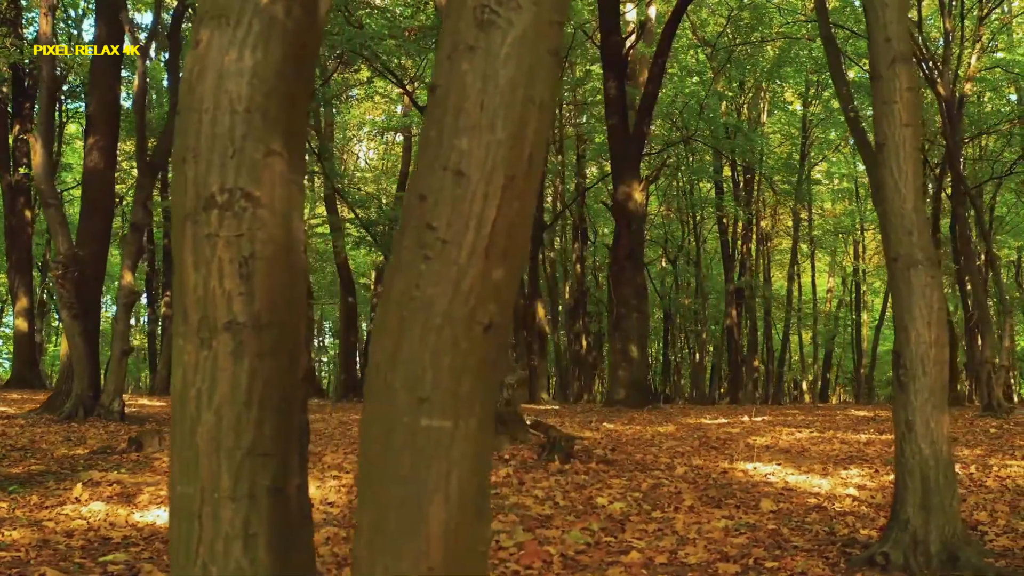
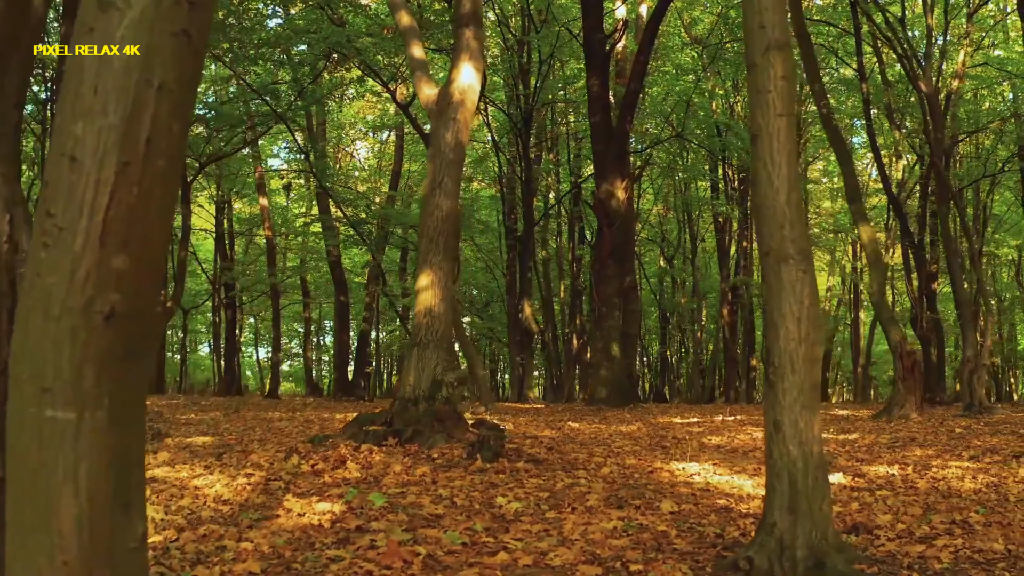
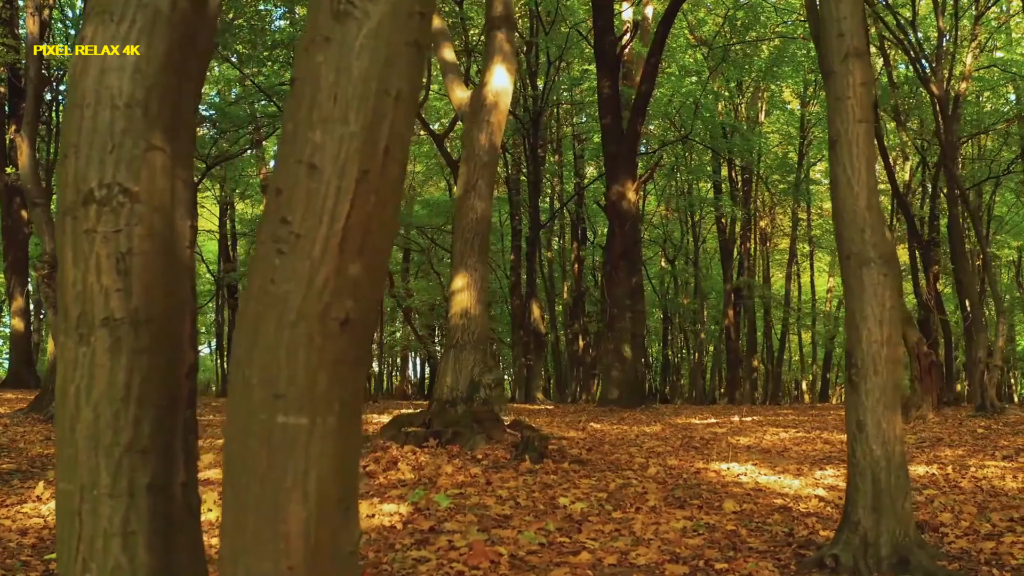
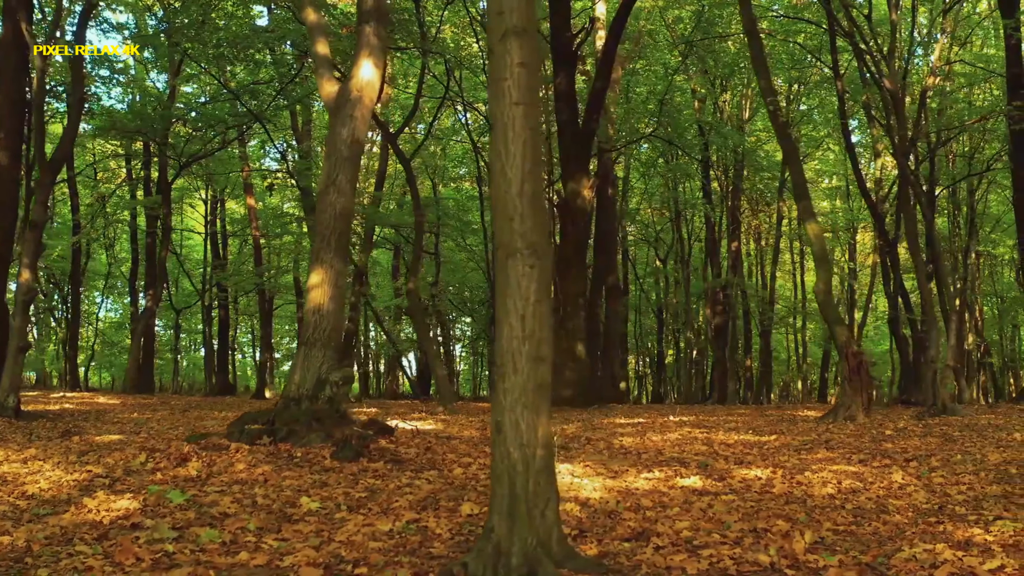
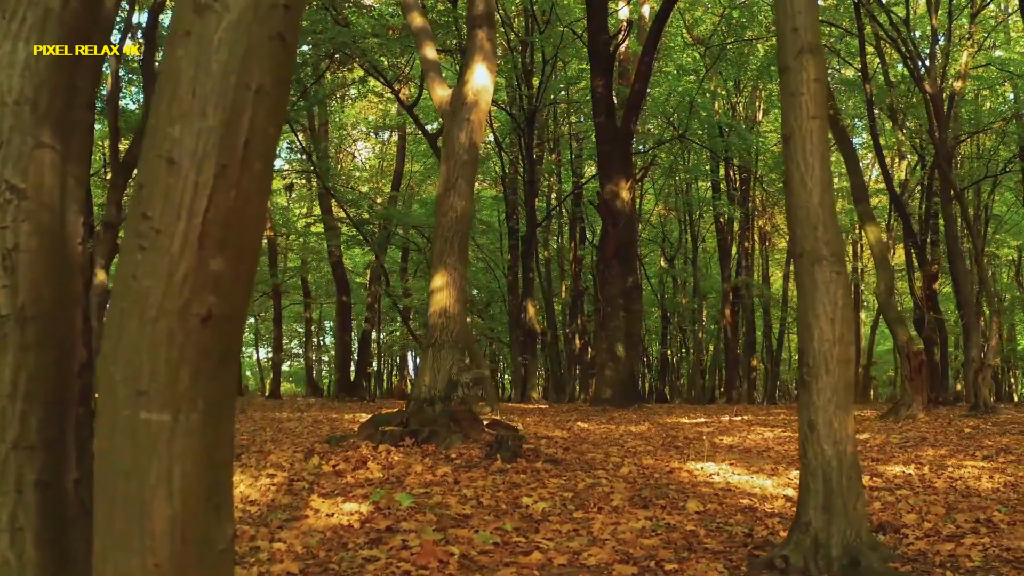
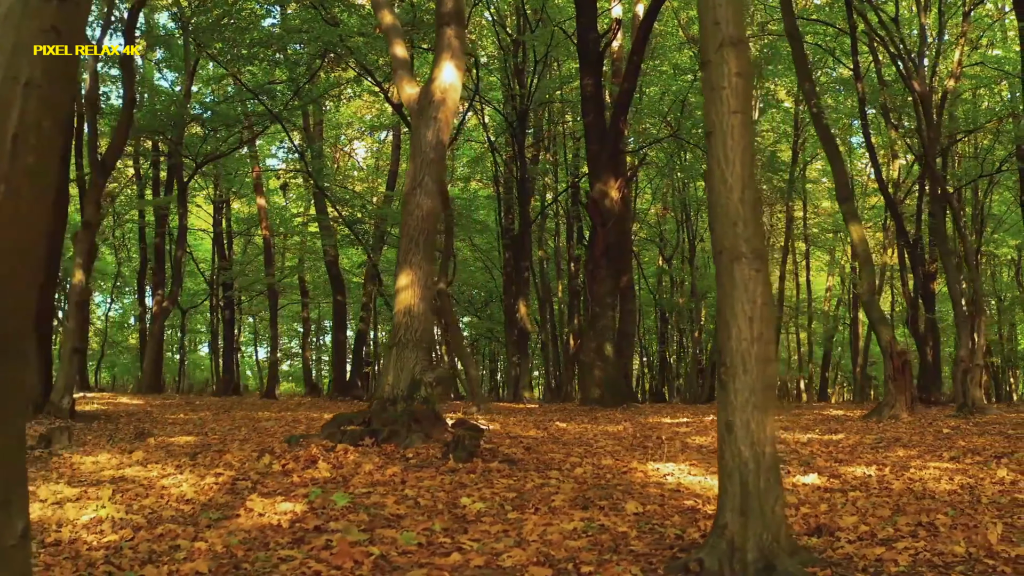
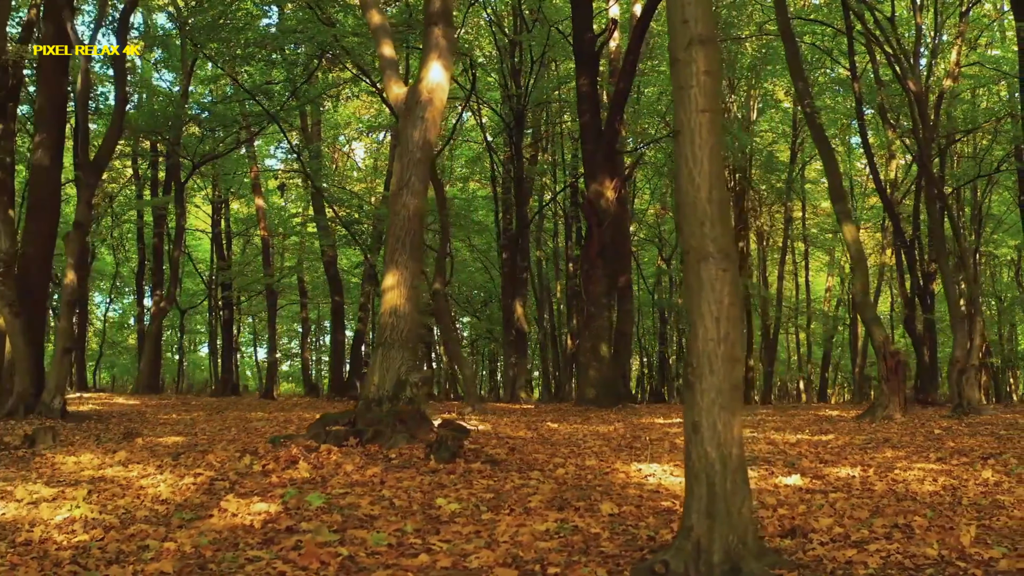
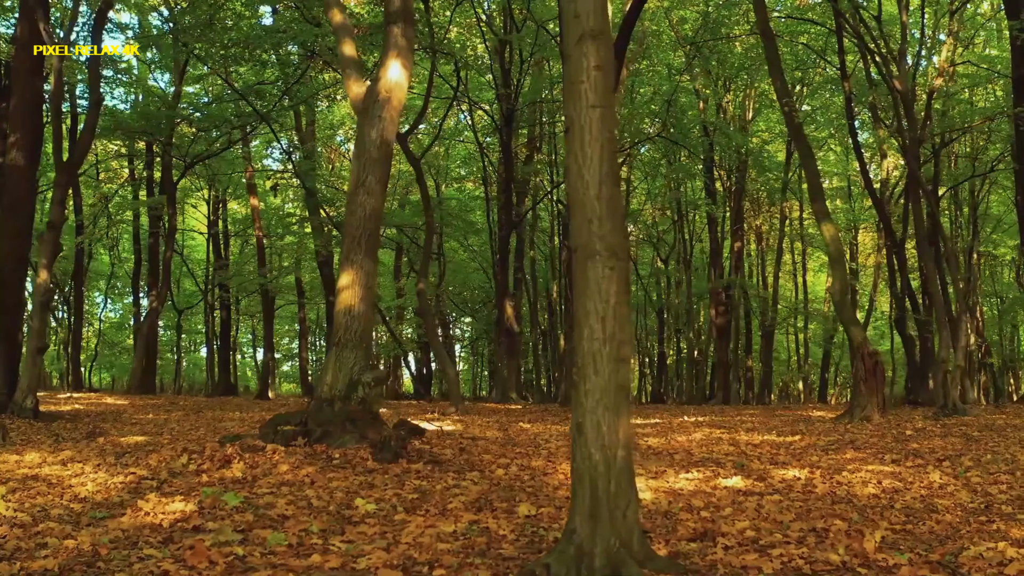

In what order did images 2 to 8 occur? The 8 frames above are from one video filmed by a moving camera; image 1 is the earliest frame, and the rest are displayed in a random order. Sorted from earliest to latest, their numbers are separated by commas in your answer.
3, 5, 2, 6, 7, 8, 4
